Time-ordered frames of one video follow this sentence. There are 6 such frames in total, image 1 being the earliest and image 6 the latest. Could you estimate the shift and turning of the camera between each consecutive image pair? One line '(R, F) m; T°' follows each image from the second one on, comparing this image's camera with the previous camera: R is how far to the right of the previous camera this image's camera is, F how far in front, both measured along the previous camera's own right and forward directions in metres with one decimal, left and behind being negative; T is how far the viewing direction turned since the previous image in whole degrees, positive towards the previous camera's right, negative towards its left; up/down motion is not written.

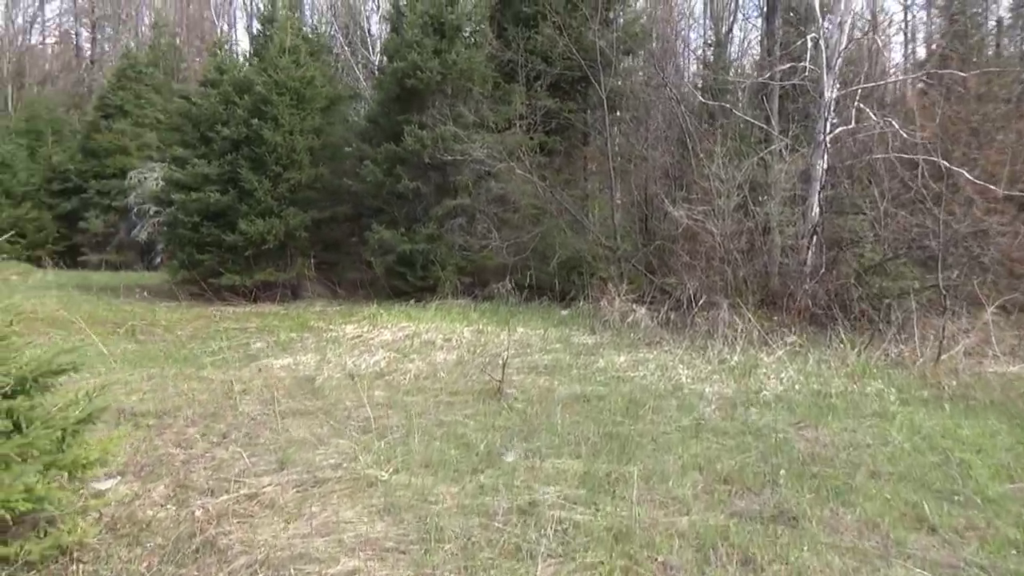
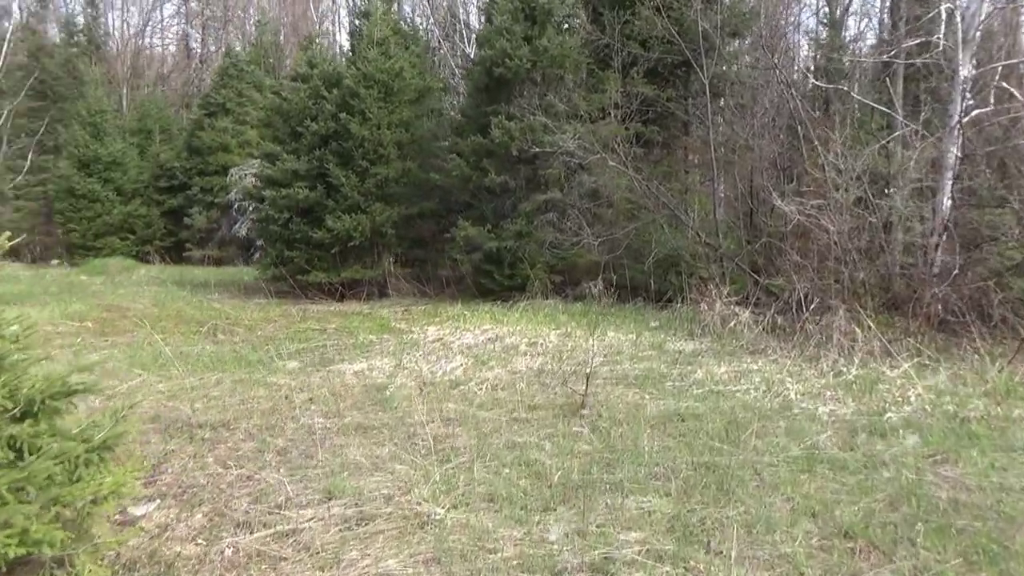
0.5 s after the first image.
(+0.1, +0.6) m; -7°
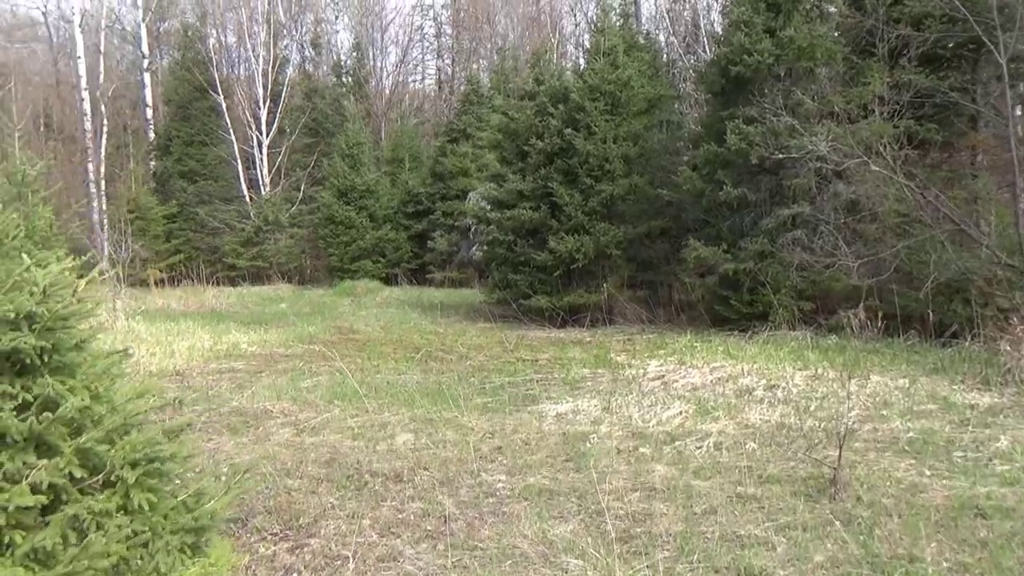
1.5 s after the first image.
(+0.1, +1.0) m; -18°
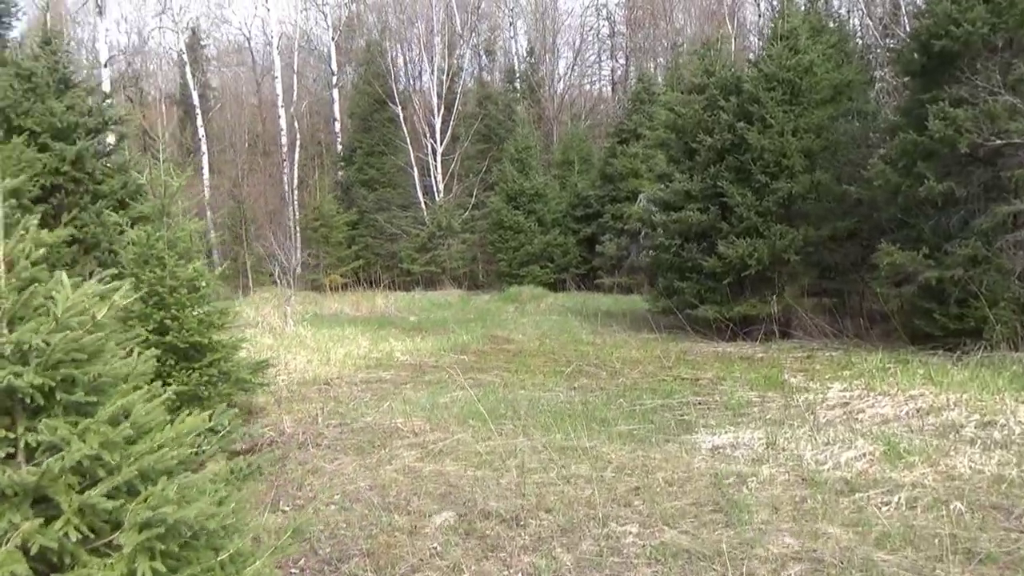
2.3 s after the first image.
(+0.2, +0.7) m; -13°
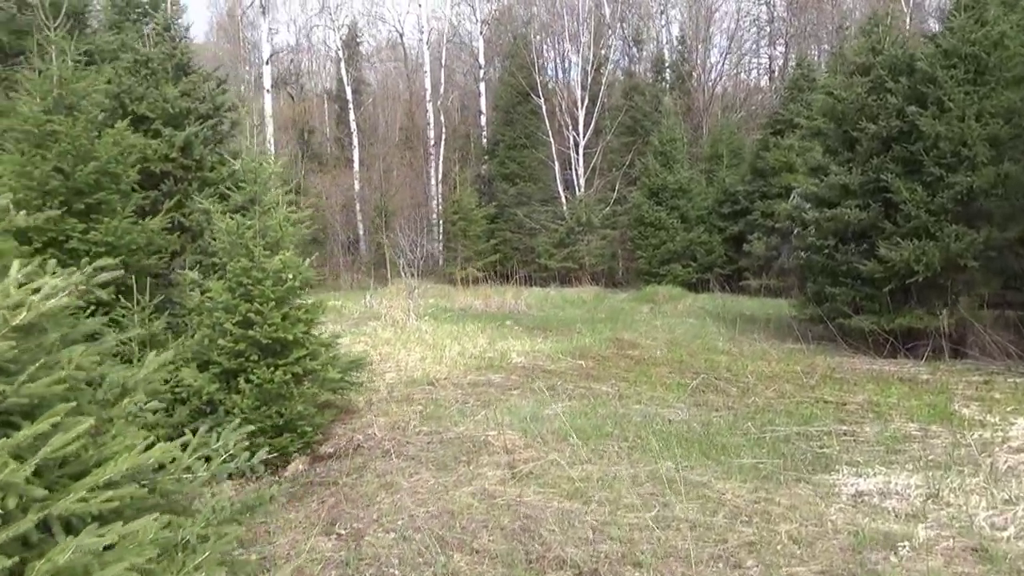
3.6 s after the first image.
(+0.3, +0.7) m; -11°
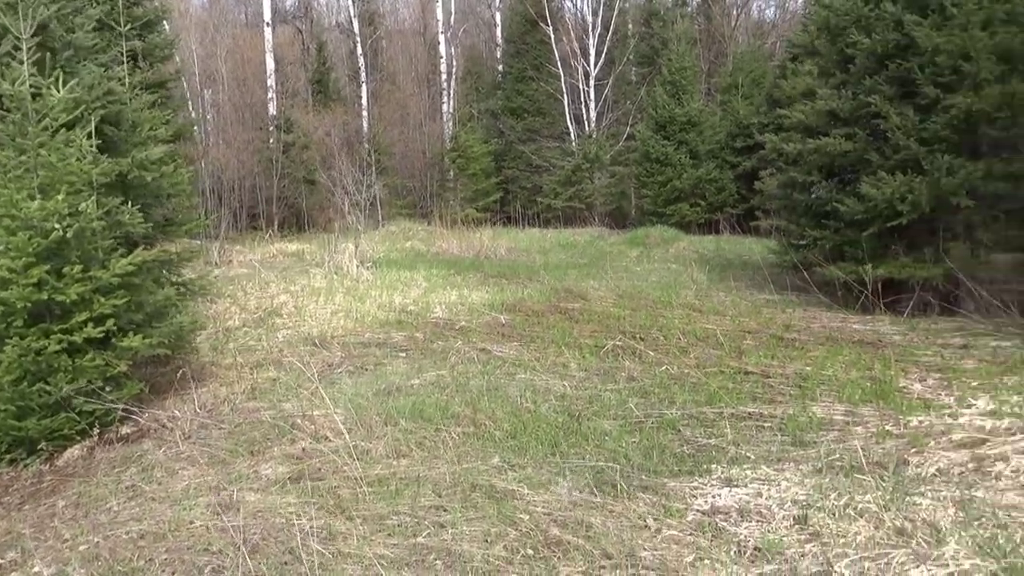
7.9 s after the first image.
(+1.3, +1.1) m; -3°
